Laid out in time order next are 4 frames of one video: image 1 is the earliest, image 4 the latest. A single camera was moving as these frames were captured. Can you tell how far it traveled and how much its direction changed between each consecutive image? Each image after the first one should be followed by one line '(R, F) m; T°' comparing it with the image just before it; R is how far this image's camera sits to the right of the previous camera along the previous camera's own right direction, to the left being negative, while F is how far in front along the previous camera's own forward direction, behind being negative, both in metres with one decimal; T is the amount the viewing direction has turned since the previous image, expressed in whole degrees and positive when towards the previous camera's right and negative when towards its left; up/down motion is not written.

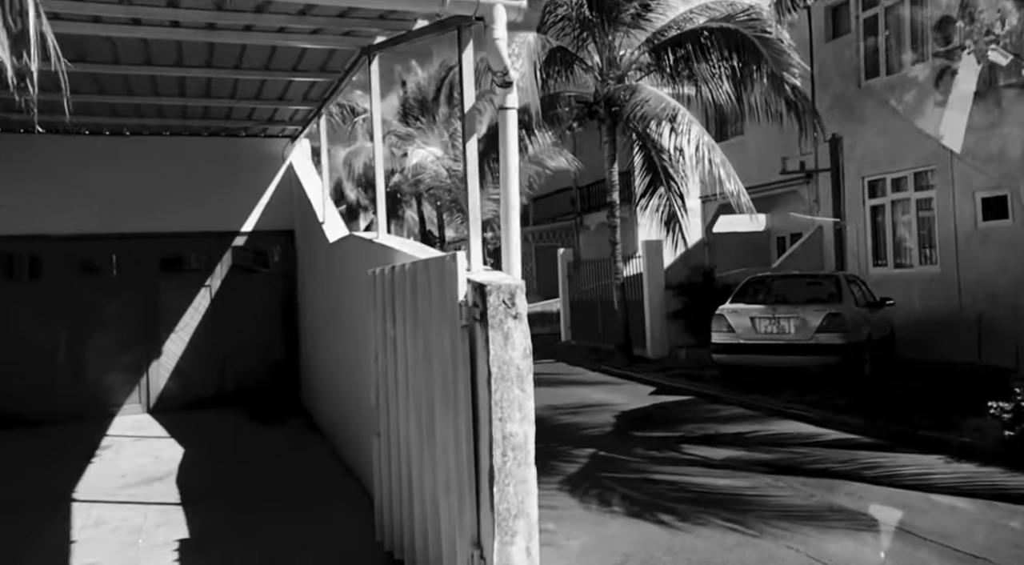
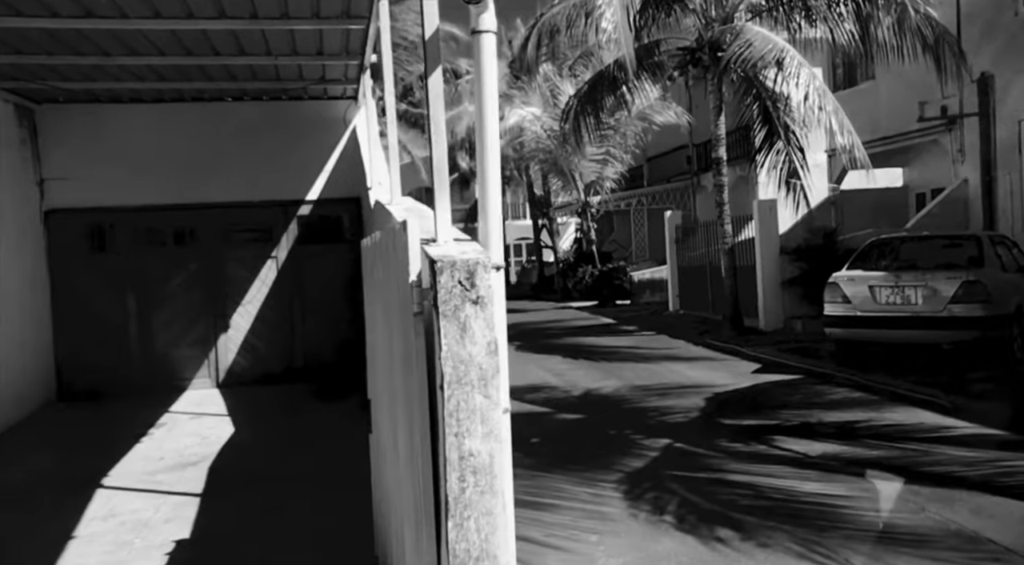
(+0.6, +0.9) m; -9°
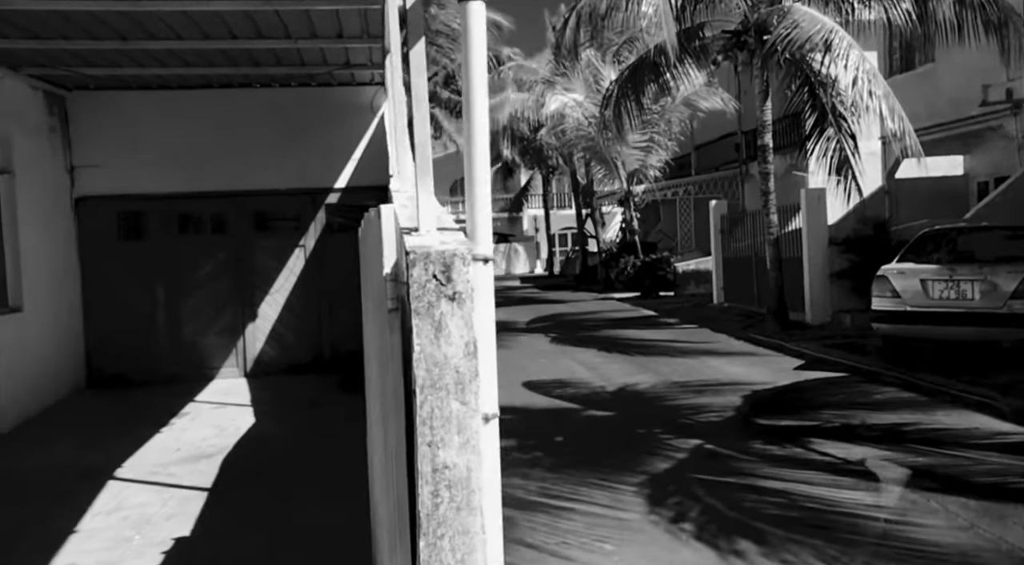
(+0.2, +0.3) m; -3°
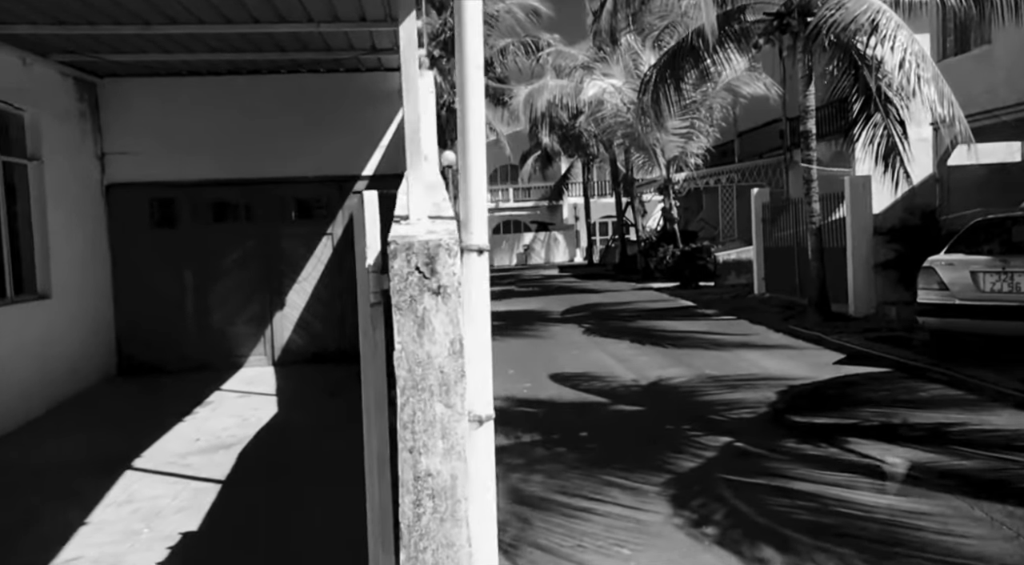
(+0.2, +0.2) m; -3°
